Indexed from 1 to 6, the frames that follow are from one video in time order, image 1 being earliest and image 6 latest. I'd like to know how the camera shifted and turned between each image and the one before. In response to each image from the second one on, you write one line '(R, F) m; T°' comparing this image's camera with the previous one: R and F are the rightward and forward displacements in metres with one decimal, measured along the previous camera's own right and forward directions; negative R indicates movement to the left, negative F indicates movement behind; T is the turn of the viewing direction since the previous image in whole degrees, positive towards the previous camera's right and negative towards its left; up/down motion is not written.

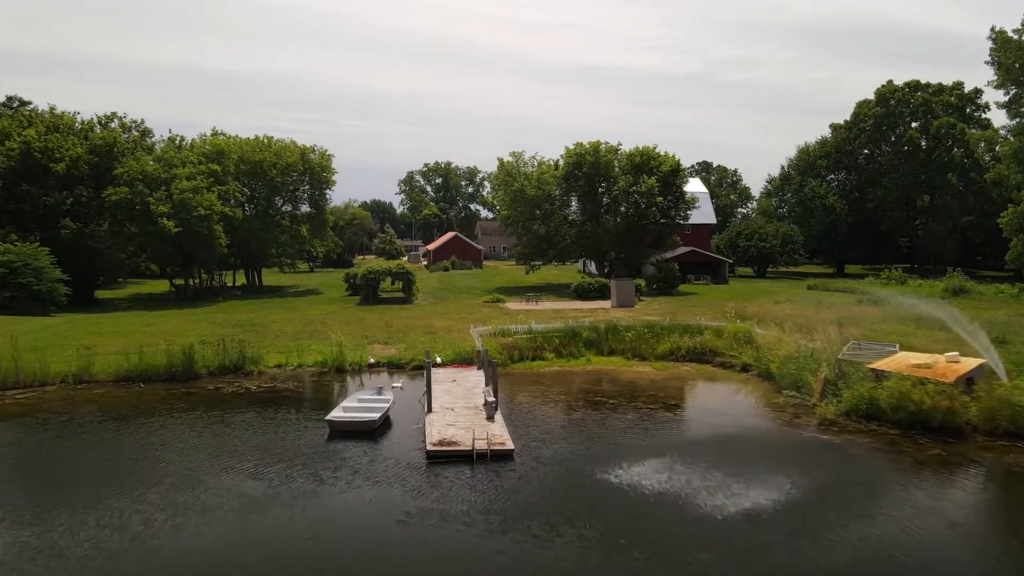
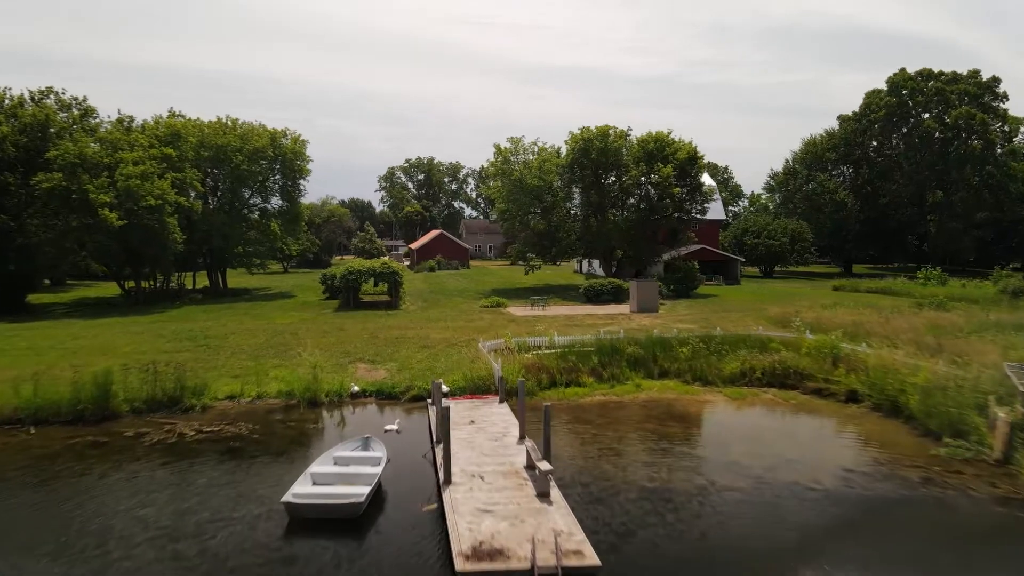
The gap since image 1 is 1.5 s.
(-1.0, +5.0) m; +2°
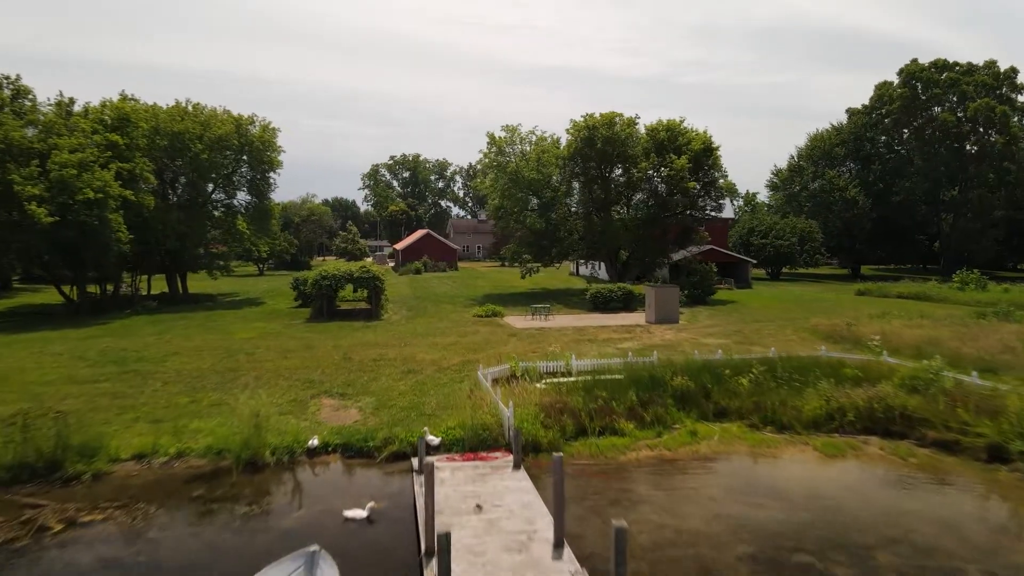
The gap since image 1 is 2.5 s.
(-0.4, +4.2) m; +1°
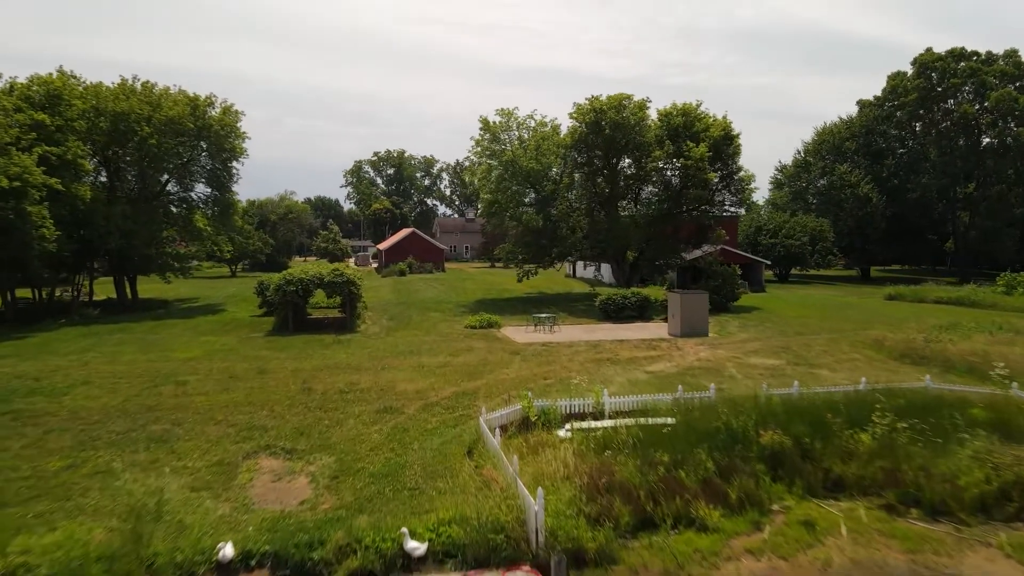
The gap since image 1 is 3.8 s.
(-0.4, +4.2) m; +1°
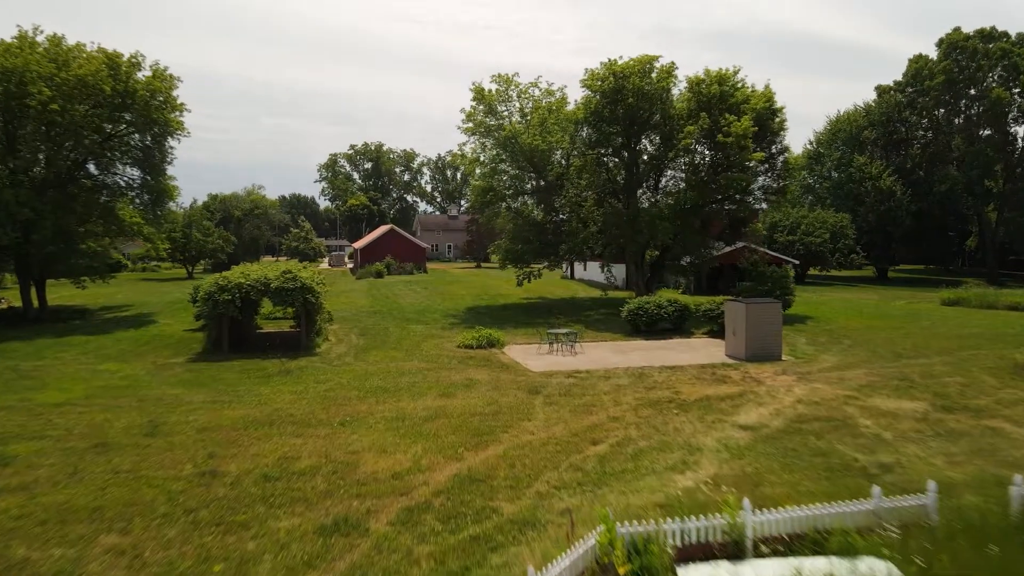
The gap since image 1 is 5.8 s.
(-0.6, +5.8) m; +1°
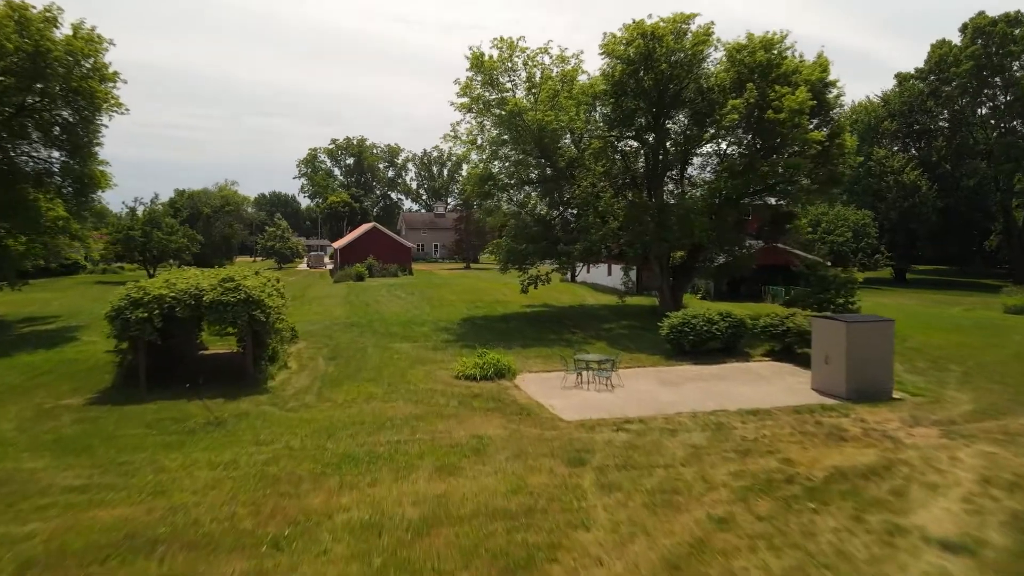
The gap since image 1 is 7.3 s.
(-0.6, +4.6) m; +1°
